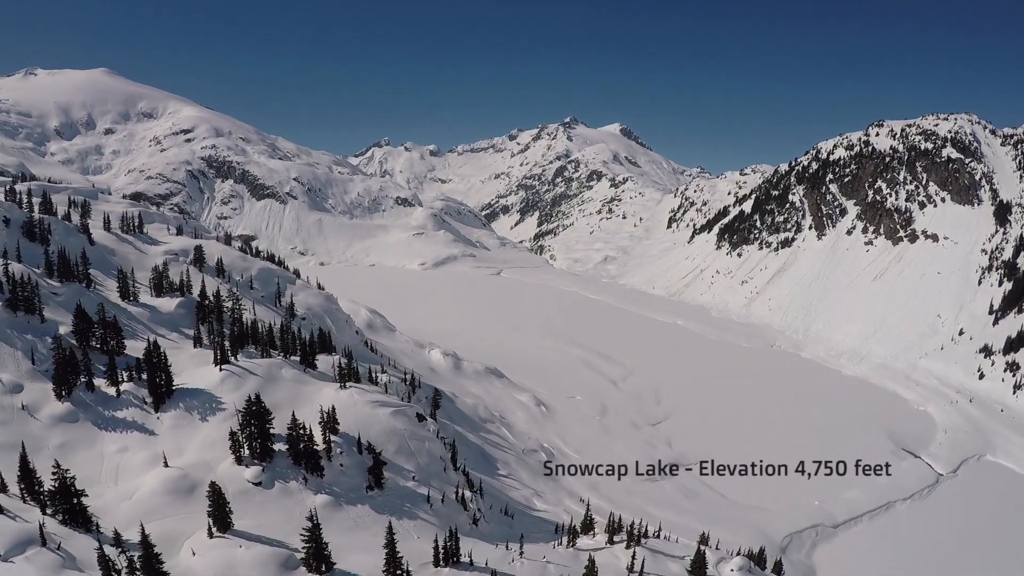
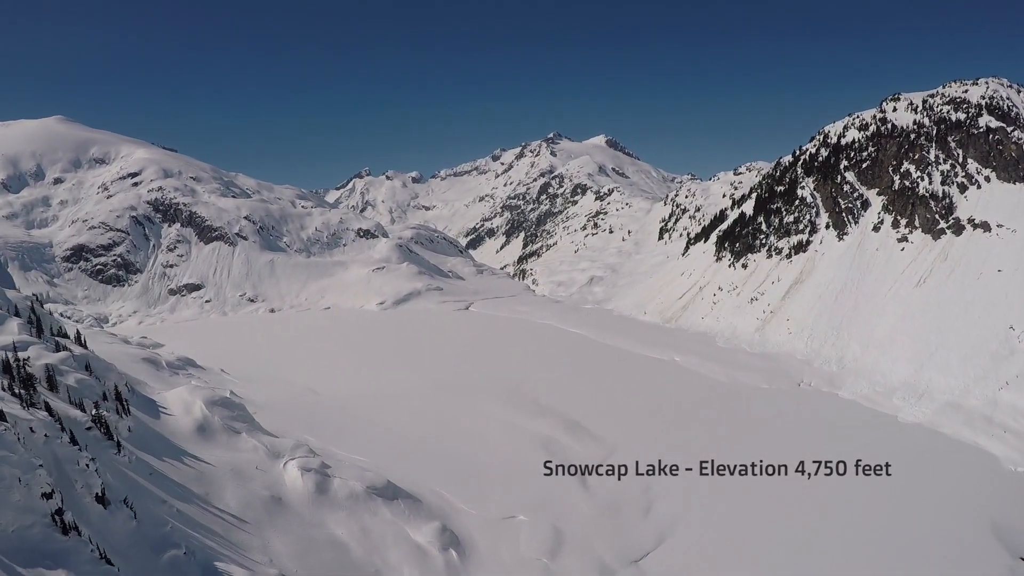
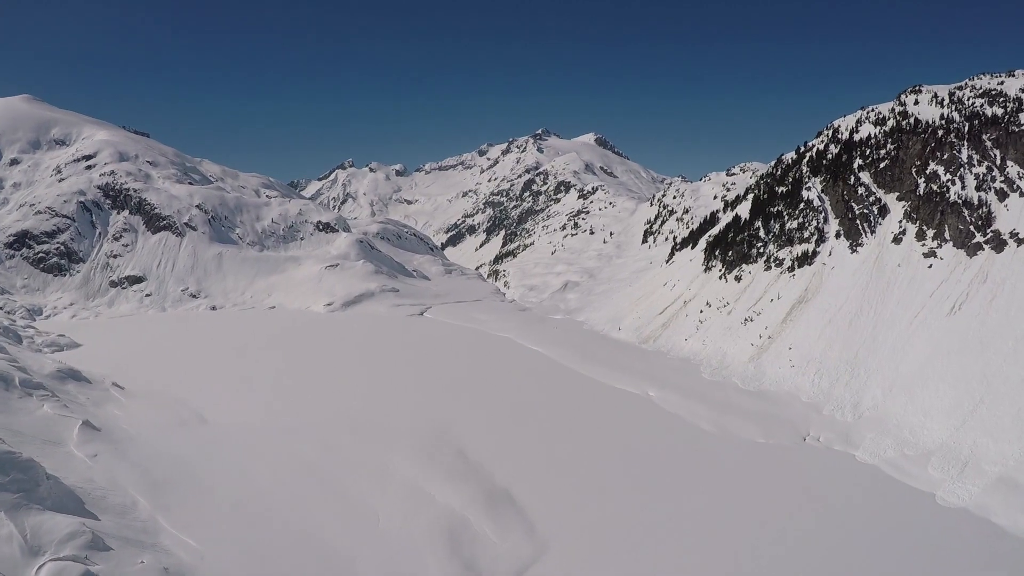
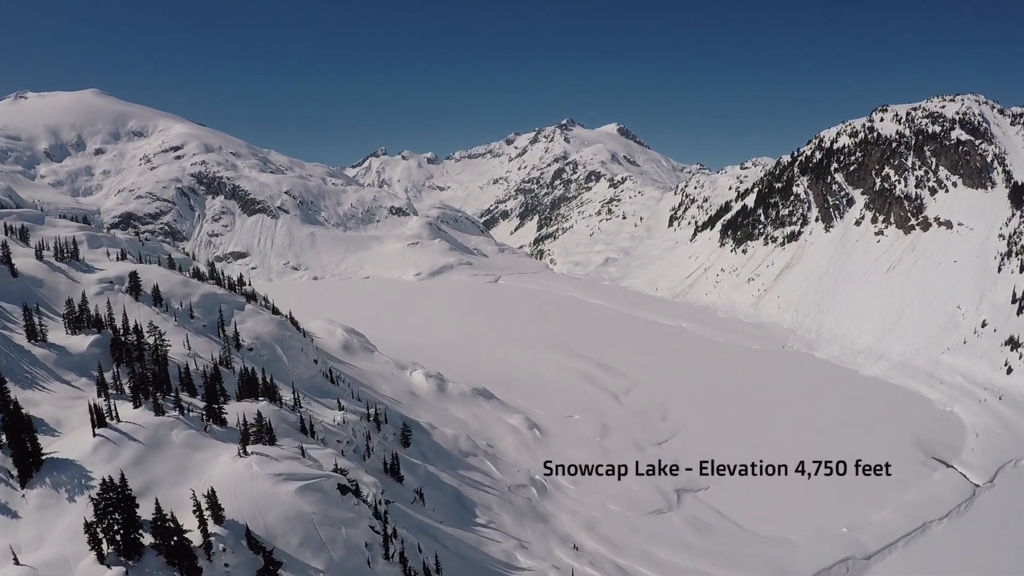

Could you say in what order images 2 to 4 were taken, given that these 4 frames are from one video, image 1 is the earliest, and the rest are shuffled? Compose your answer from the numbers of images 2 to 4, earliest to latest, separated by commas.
4, 2, 3
